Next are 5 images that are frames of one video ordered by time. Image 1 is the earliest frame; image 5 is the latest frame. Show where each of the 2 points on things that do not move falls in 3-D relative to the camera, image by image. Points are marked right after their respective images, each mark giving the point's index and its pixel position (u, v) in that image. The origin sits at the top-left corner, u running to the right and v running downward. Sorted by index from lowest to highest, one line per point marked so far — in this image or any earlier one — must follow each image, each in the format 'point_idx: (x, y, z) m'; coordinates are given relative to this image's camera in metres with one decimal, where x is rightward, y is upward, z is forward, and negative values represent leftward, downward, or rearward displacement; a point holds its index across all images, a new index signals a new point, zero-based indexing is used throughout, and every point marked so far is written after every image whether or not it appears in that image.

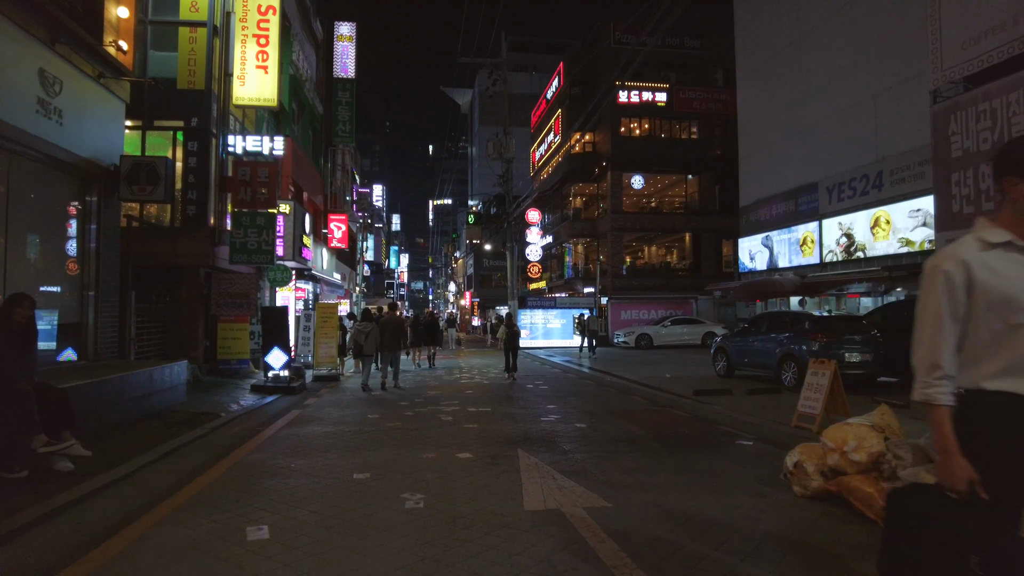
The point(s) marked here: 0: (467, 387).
0: (-1.0, -2.1, +14.7) m
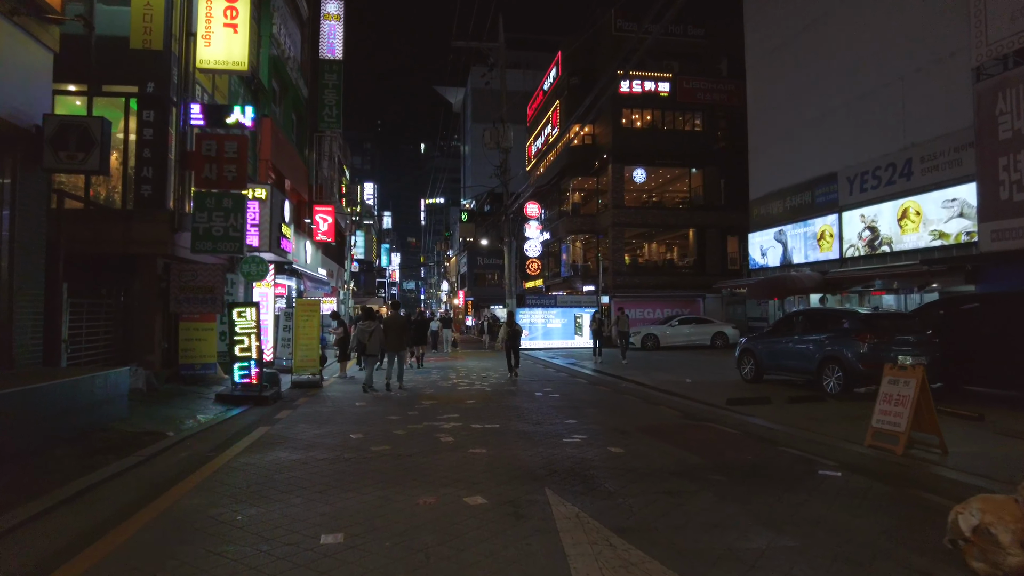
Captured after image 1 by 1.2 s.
0: (-0.9, -2.0, +12.9) m
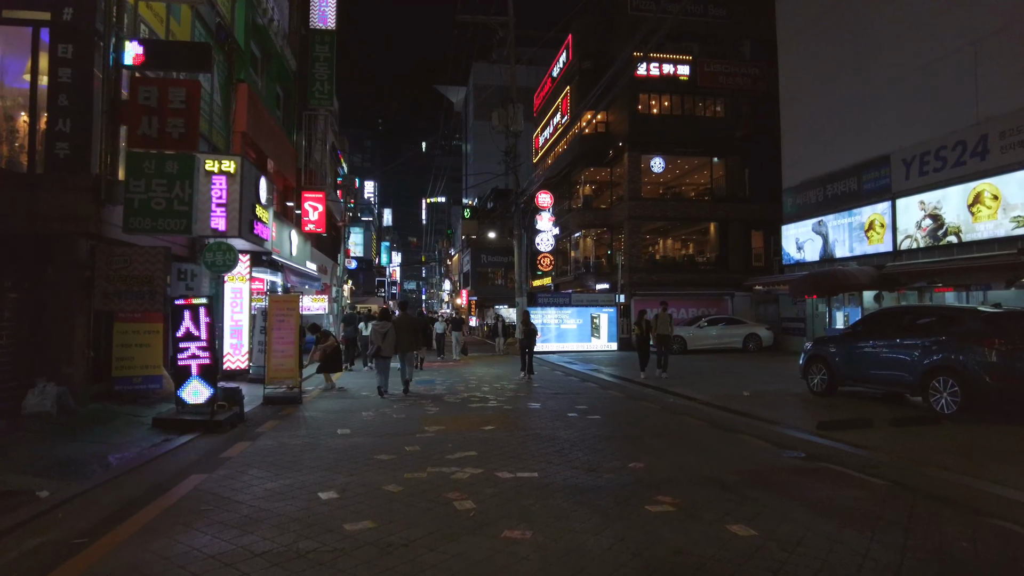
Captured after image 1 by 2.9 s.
0: (-0.5, -1.9, +10.3) m
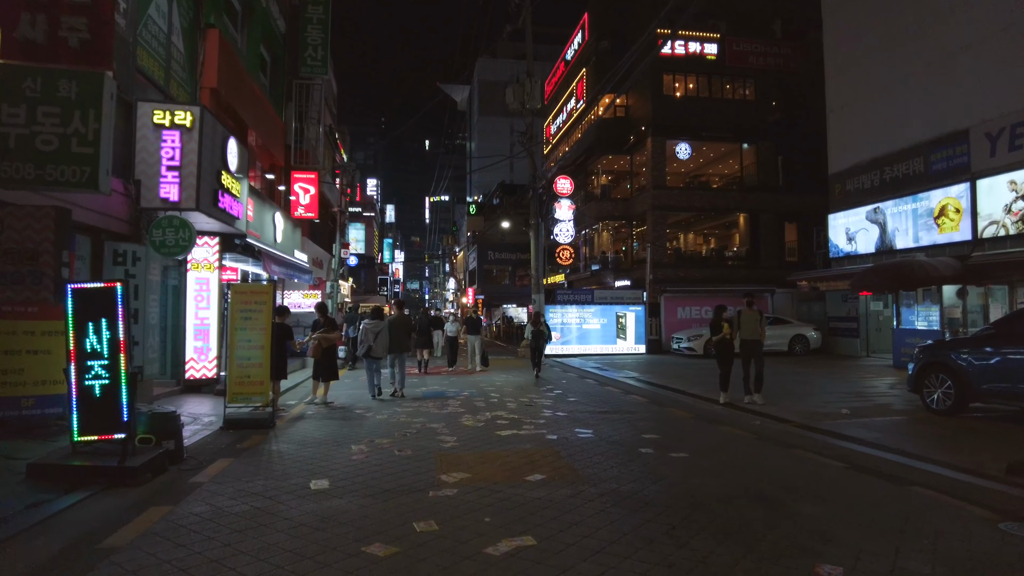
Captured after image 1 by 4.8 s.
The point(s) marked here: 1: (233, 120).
0: (0.0, -1.7, +7.4) m
1: (-6.3, +3.8, +15.0) m
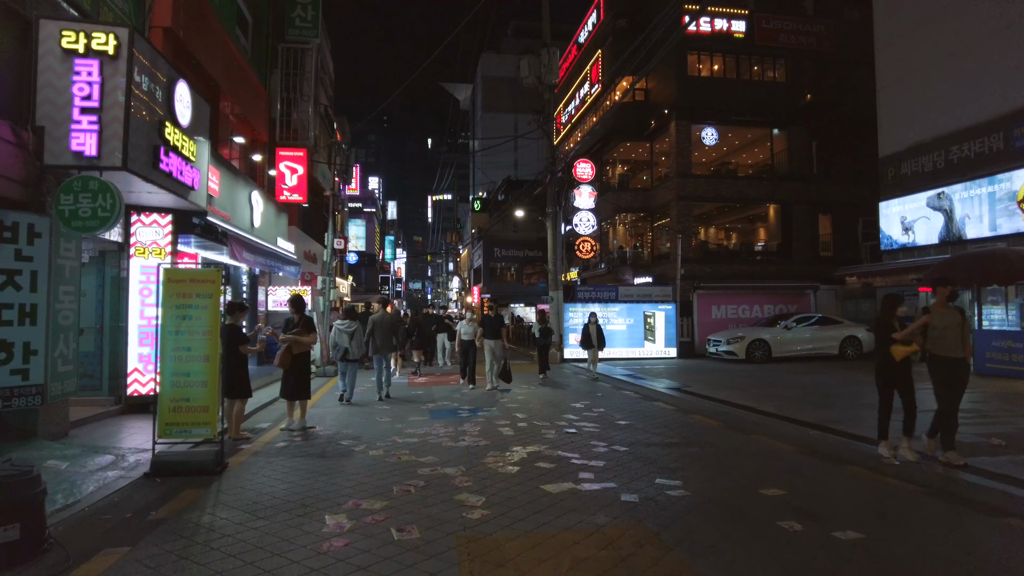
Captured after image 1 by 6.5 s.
0: (+0.5, -1.6, +4.8) m
1: (-5.8, +3.9, +12.5) m
